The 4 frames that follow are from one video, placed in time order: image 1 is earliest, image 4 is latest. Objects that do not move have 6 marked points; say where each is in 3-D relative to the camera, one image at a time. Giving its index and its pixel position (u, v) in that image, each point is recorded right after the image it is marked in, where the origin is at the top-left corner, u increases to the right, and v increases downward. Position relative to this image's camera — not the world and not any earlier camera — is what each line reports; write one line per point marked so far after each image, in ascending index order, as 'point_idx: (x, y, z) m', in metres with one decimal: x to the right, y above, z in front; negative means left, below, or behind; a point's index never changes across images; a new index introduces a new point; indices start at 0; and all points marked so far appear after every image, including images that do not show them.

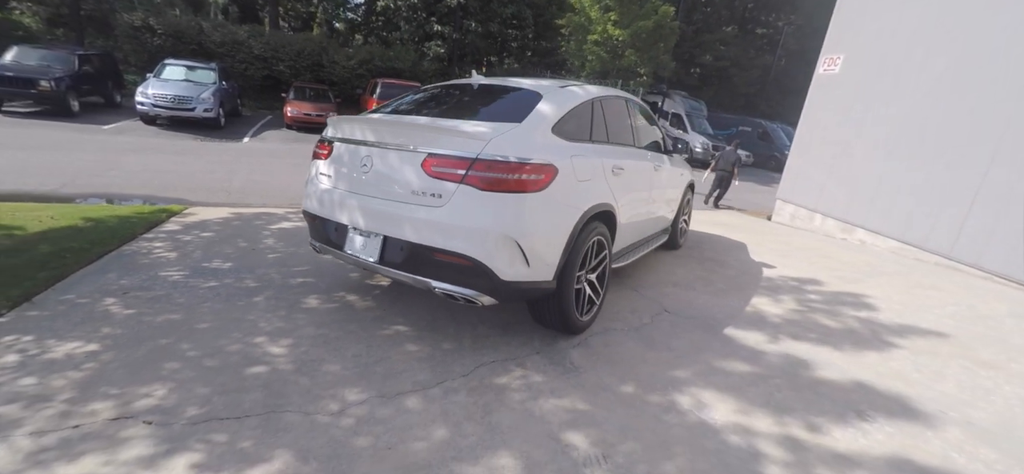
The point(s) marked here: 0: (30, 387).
0: (-2.4, -0.8, +2.6) m
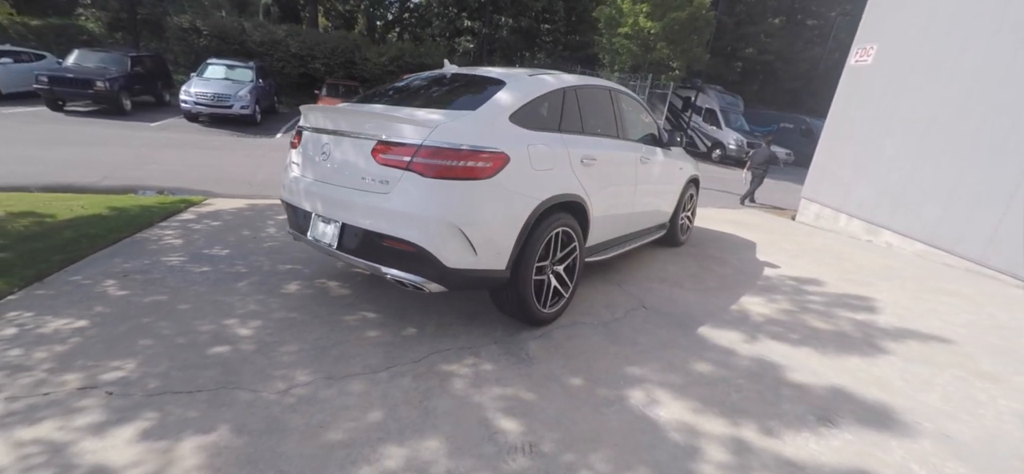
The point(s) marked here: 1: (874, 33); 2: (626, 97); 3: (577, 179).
0: (-2.8, -0.7, +2.9) m
1: (+4.8, +2.7, +6.9) m
2: (+0.9, +1.2, +4.5) m
3: (+0.5, +0.4, +3.7) m
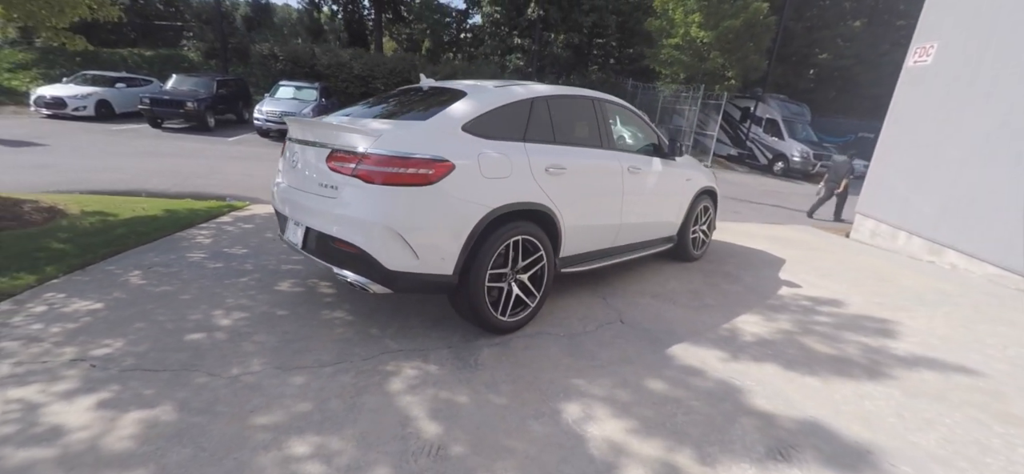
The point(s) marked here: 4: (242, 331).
0: (-3.1, -0.6, +3.4) m
1: (+5.1, +2.4, +6.1) m
2: (+0.8, +1.1, +4.4) m
3: (+0.2, +0.3, +3.6) m
4: (-1.9, -0.7, +3.6) m
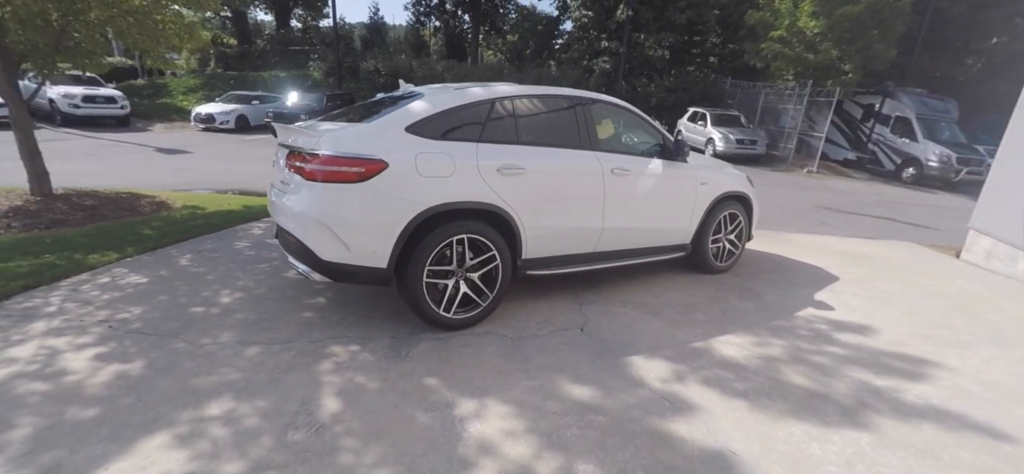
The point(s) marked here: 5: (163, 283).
0: (-3.5, -0.5, +4.3) m
1: (+5.4, +2.2, +4.7) m
2: (+0.7, +1.1, +4.2) m
3: (-0.1, +0.3, +3.6) m
4: (-2.2, -0.6, +4.1) m
5: (-3.0, -0.4, +4.5) m
